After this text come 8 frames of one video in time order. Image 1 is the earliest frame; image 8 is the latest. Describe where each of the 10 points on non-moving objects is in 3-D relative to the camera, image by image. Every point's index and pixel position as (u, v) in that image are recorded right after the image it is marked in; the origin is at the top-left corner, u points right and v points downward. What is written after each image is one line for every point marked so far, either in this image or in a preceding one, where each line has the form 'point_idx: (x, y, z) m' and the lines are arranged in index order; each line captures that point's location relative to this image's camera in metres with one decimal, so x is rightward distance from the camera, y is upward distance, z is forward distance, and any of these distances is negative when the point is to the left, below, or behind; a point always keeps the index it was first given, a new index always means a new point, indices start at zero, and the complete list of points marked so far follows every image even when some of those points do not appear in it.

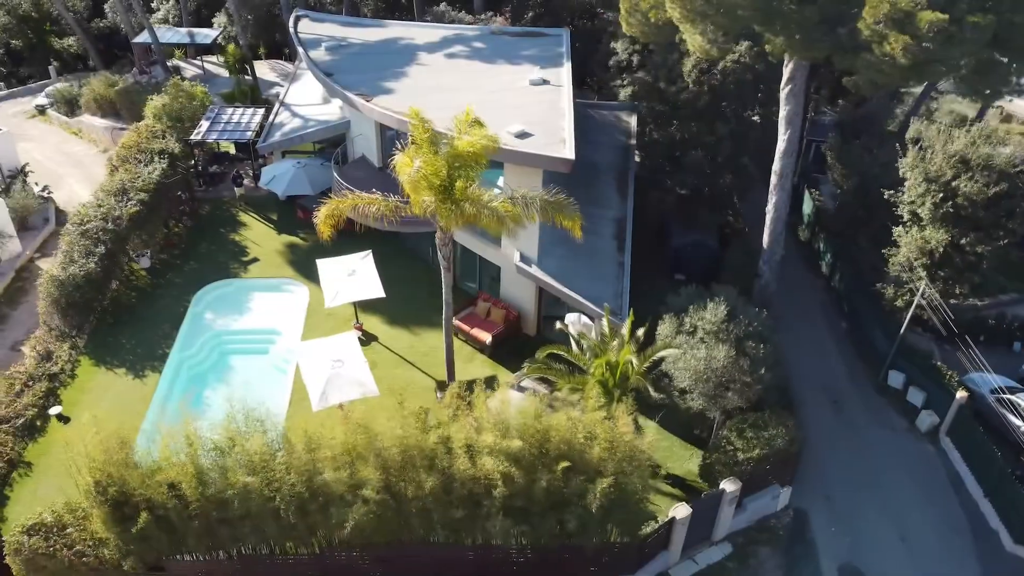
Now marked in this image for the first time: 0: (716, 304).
0: (+4.7, -0.4, +17.9) m
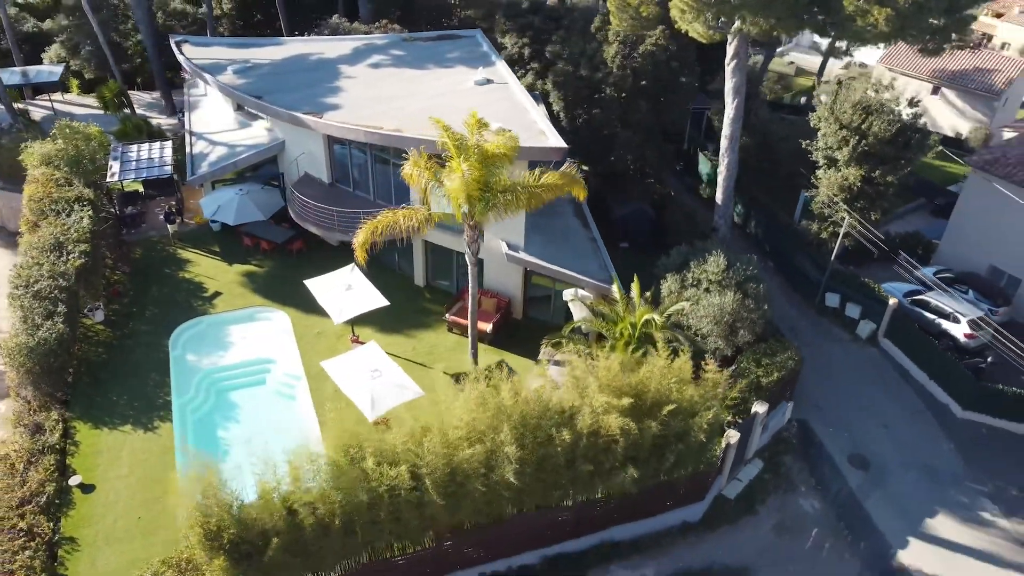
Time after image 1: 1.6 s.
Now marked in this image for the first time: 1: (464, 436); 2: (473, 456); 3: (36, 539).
0: (+5.2, +0.8, +20.4) m
1: (-0.8, -2.8, +15.2) m
2: (-0.6, -3.1, +15.0) m
3: (-10.3, -5.4, +17.6) m
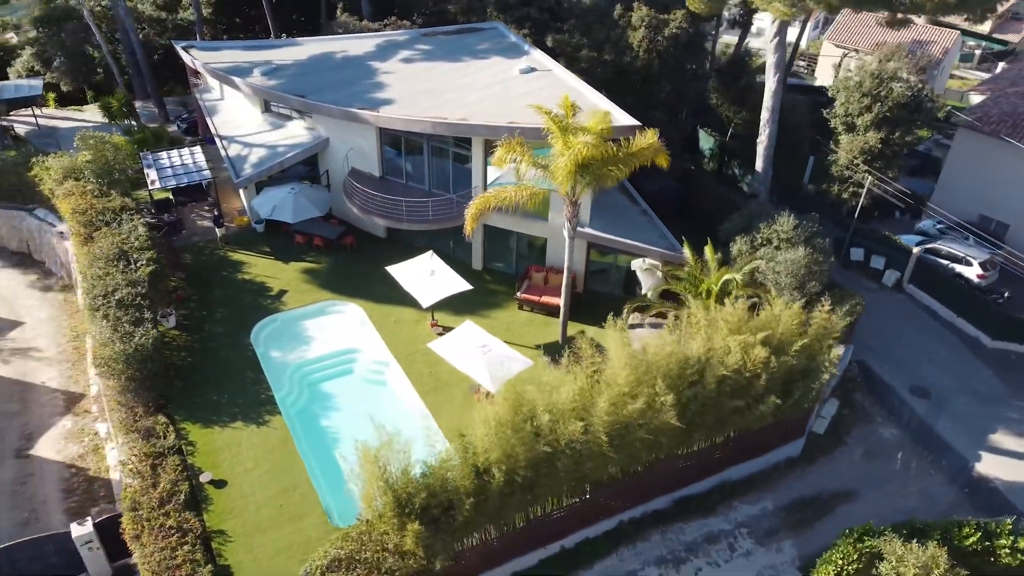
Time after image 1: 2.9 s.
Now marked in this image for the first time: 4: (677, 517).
0: (+7.5, +1.9, +22.3) m
1: (+2.3, -2.1, +16.5) m
2: (+2.6, -2.4, +16.4) m
3: (-7.1, -5.4, +17.9) m
4: (+3.9, -5.4, +19.3) m
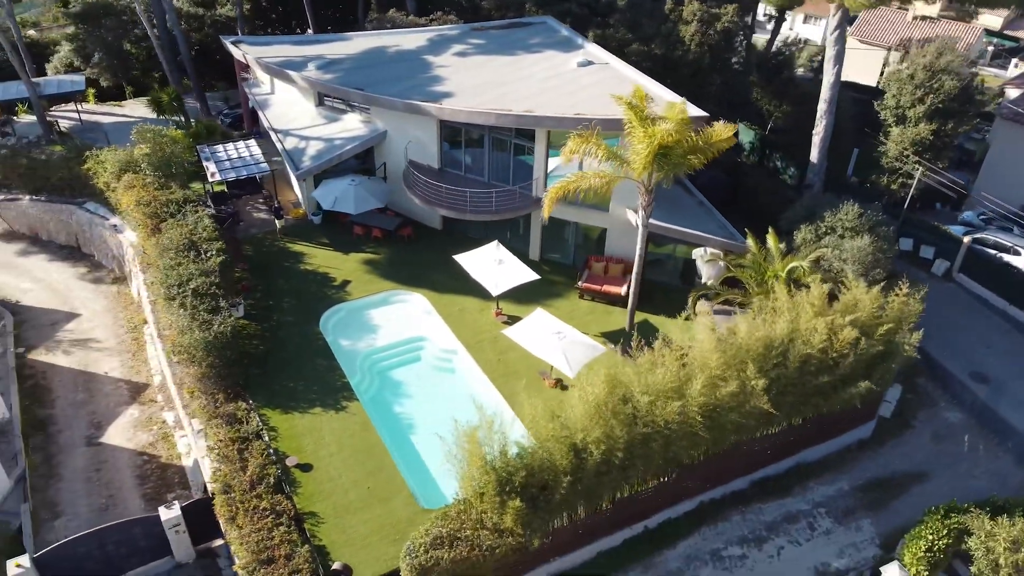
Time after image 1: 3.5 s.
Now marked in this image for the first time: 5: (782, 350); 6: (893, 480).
0: (+9.4, +2.3, +22.8) m
1: (+4.3, -1.7, +16.9) m
2: (+4.5, -2.1, +16.8) m
3: (-5.2, -5.1, +18.3) m
4: (+5.9, -5.1, +19.7) m
5: (+5.8, -1.4, +17.5) m
6: (+9.4, -4.7, +19.9) m
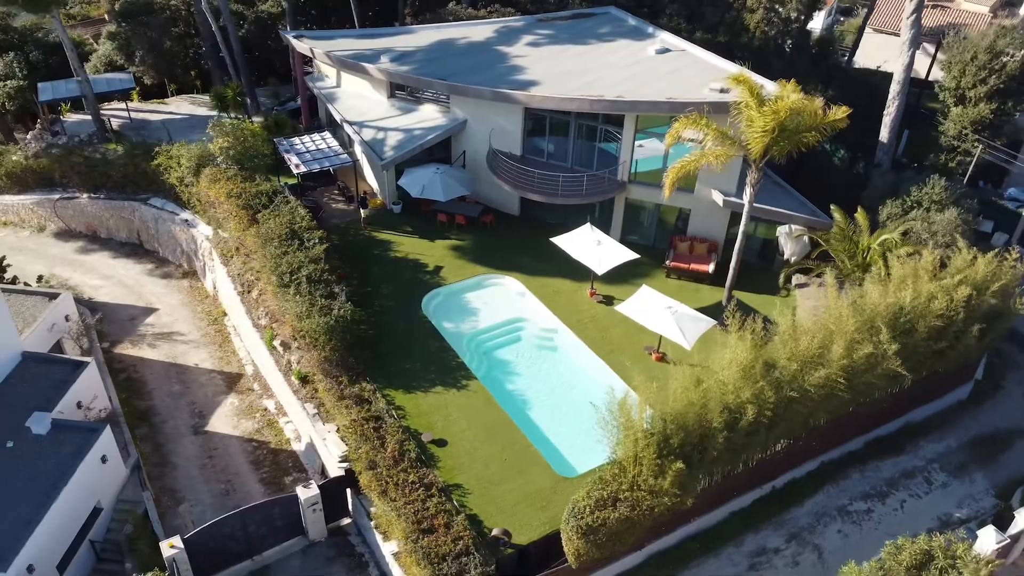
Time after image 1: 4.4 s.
0: (+12.4, +3.2, +23.9) m
1: (+7.6, -1.0, +17.9) m
2: (+7.8, -1.4, +17.8) m
3: (-1.9, -4.7, +19.0) m
4: (+9.1, -4.3, +20.7) m
5: (+9.1, -0.6, +18.5) m
6: (+12.6, -3.9, +21.1) m
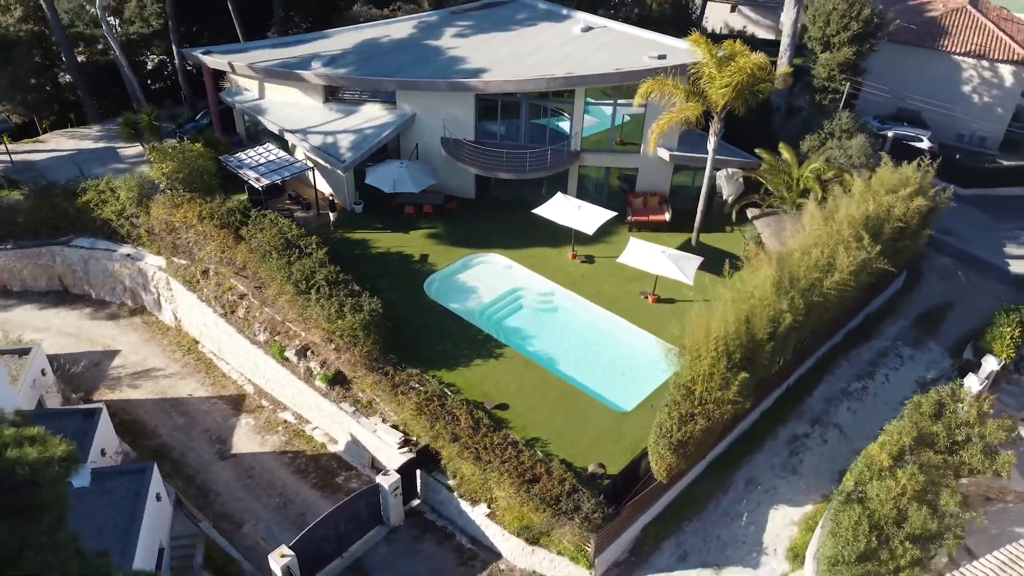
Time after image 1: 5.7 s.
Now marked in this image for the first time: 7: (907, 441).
0: (+11.4, +6.1, +28.4) m
1: (+8.8, +1.2, +21.6) m
2: (+9.2, +0.9, +21.5) m
3: (+0.2, -3.9, +20.6) m
4: (+10.3, -1.8, +24.8) m
5: (+10.1, +1.9, +22.5) m
6: (+13.4, -0.8, +25.9) m
7: (+9.4, -3.6, +19.4) m
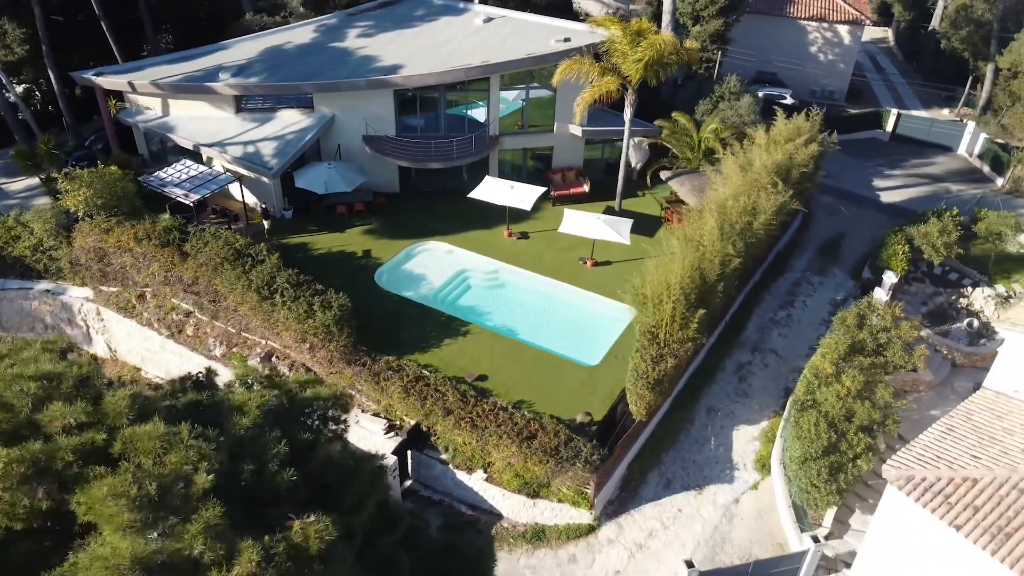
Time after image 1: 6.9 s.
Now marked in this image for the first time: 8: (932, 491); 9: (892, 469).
0: (+8.2, +8.1, +31.5) m
1: (+7.5, +3.0, +24.4) m
2: (+7.9, +2.8, +24.4) m
3: (-0.1, -3.2, +22.0) m
4: (+8.8, +0.2, +27.8) m
5: (+8.5, +3.8, +25.5) m
6: (+11.5, +1.6, +29.4) m
7: (+9.1, -1.7, +22.4) m
8: (+9.1, -4.4, +17.5) m
9: (+8.6, -4.1, +18.3) m
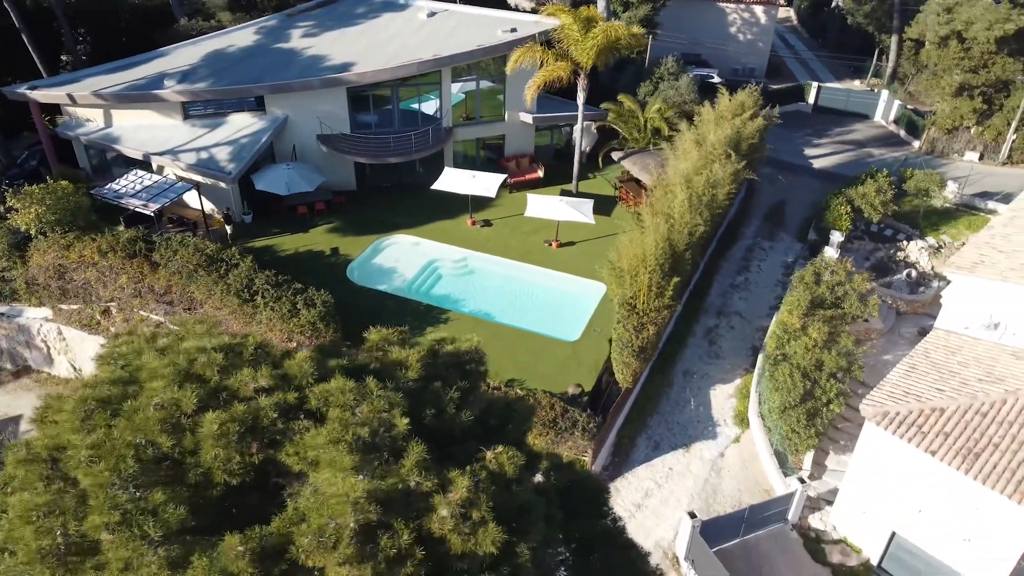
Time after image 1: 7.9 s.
0: (+6.1, +9.2, +32.9) m
1: (+6.5, +4.1, +25.8) m
2: (+6.9, +3.9, +25.8) m
3: (-0.3, -2.7, +22.7) m
4: (+7.6, +1.4, +29.4) m
5: (+7.3, +5.0, +27.0) m
6: (+10.1, +3.0, +31.2) m
7: (+8.6, -0.5, +24.0) m
8: (+9.4, -3.2, +19.2) m
9: (+8.8, -2.9, +19.9) m
